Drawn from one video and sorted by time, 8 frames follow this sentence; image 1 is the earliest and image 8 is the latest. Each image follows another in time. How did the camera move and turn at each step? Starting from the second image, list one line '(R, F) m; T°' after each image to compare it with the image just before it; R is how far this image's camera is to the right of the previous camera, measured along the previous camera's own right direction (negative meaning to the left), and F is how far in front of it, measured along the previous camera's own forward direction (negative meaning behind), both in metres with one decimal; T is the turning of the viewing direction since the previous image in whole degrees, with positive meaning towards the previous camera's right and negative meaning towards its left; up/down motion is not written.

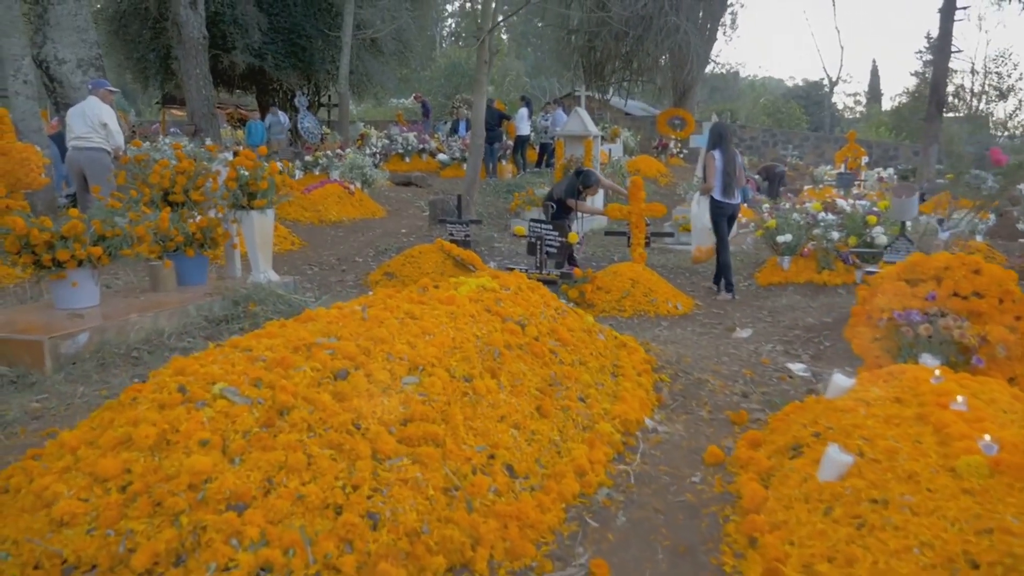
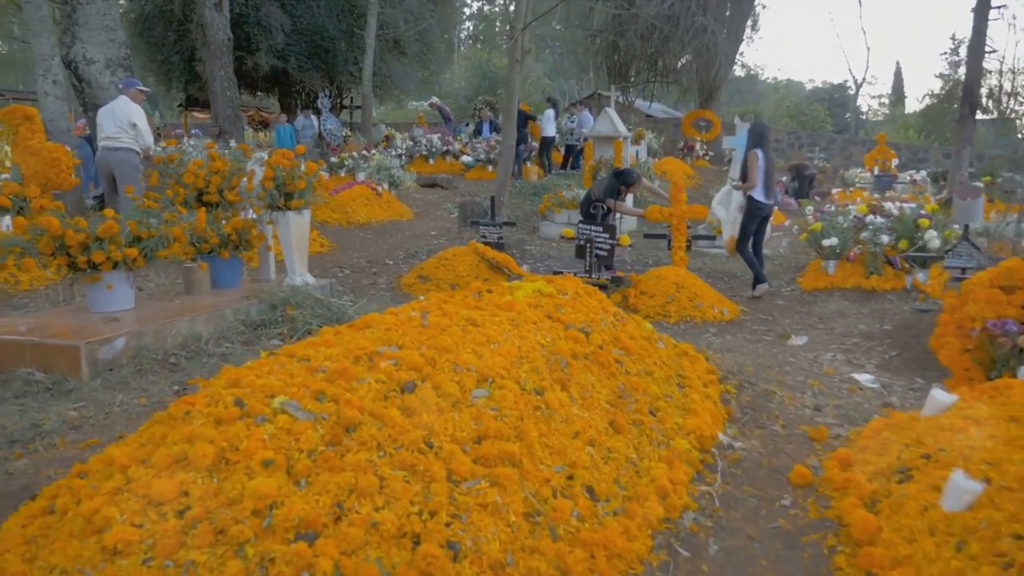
(-0.2, +0.2) m; -1°
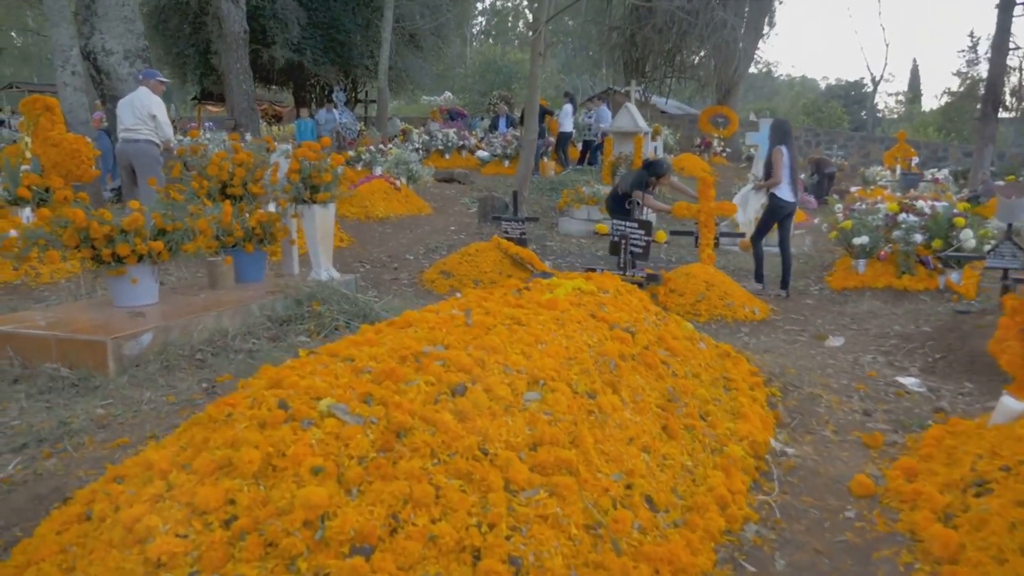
(-0.1, +0.1) m; -1°
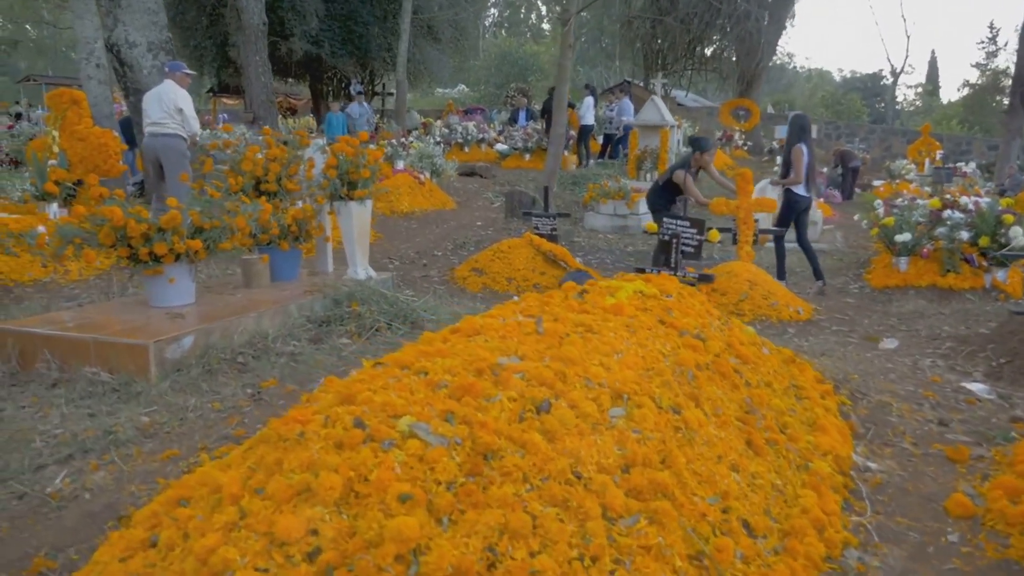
(-0.2, +0.2) m; -1°
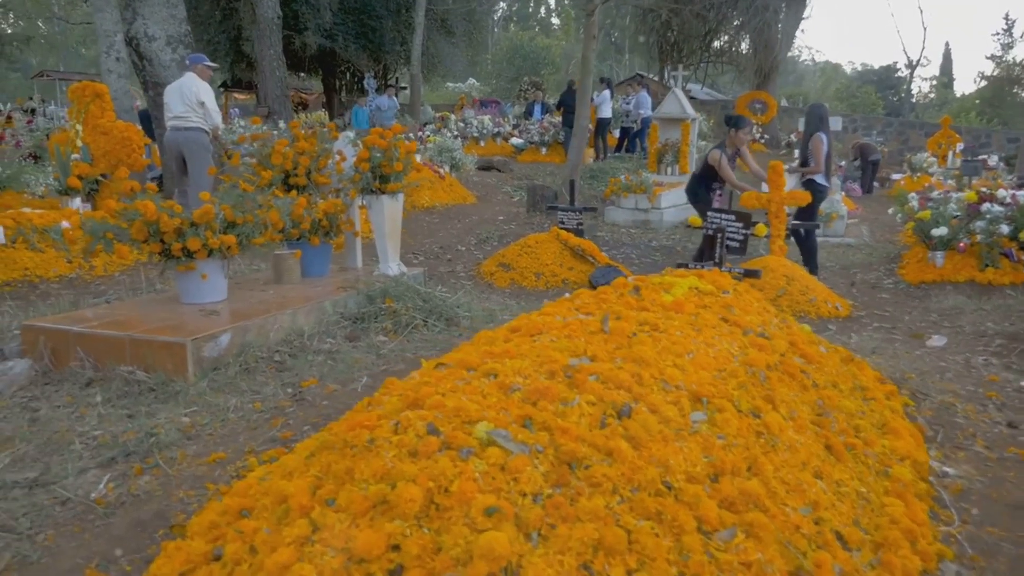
(-0.2, +0.1) m; -1°
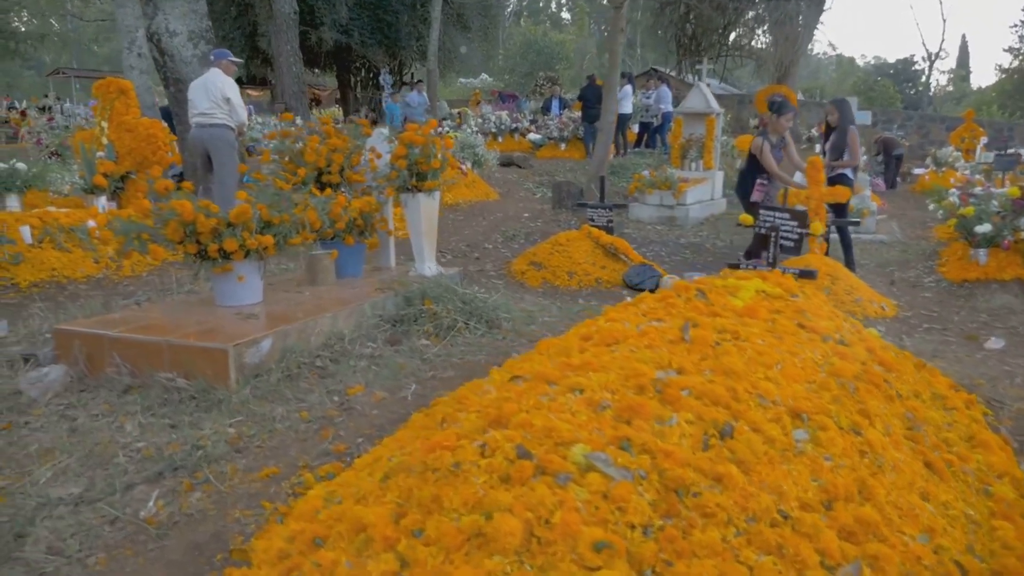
(-0.2, +0.2) m; -1°
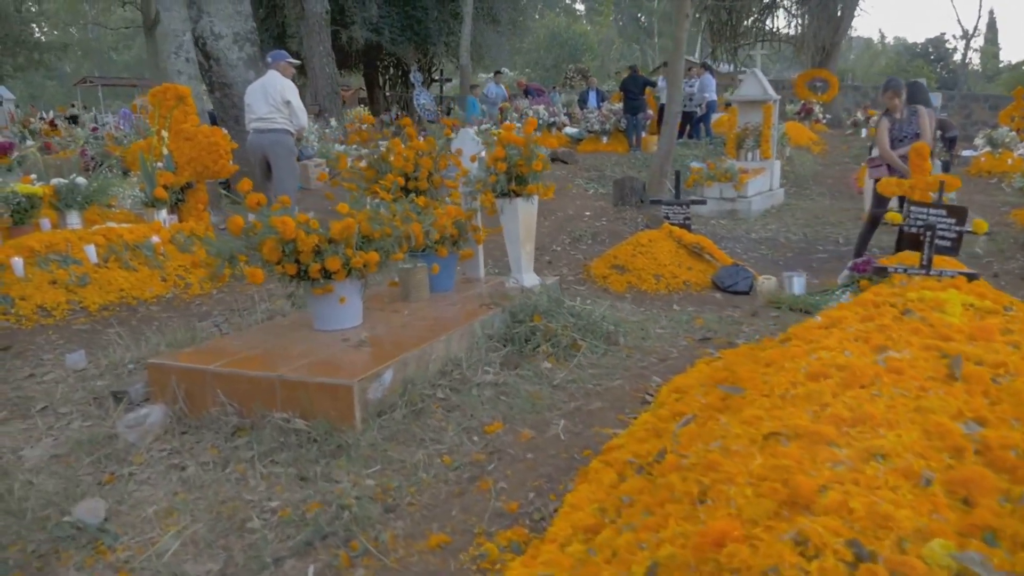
(-0.5, +0.4) m; -1°
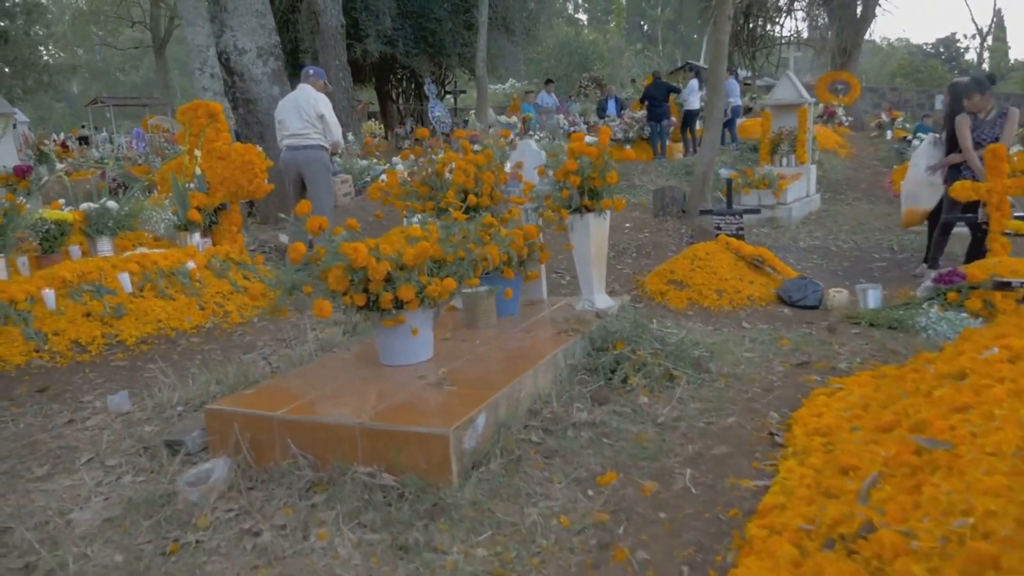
(-0.4, +0.4) m; 0°
